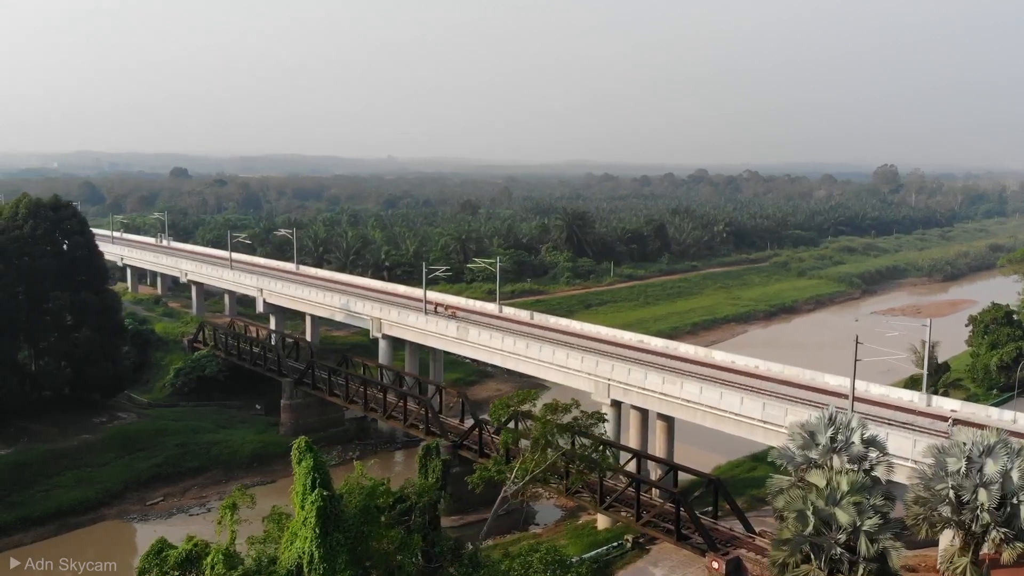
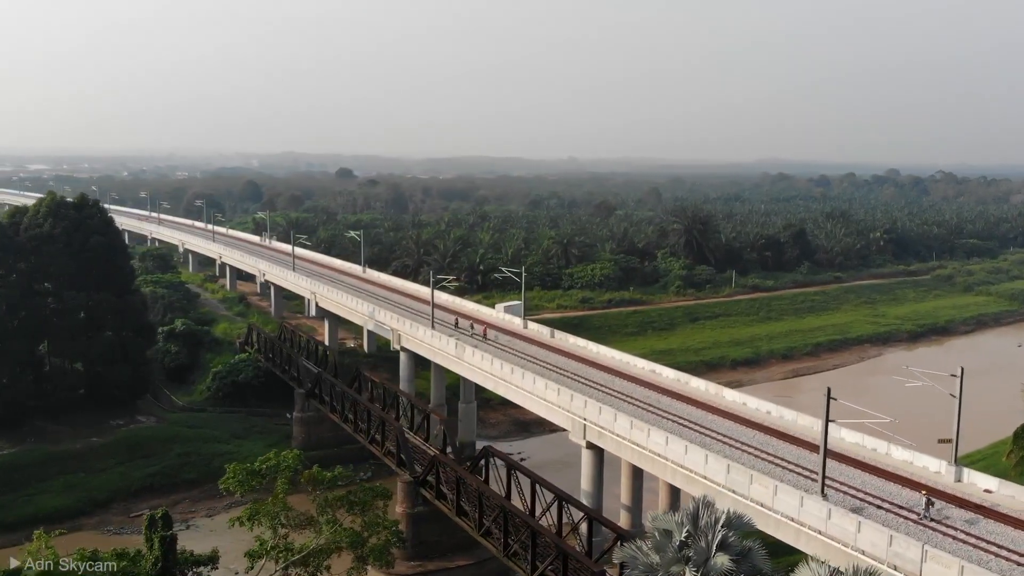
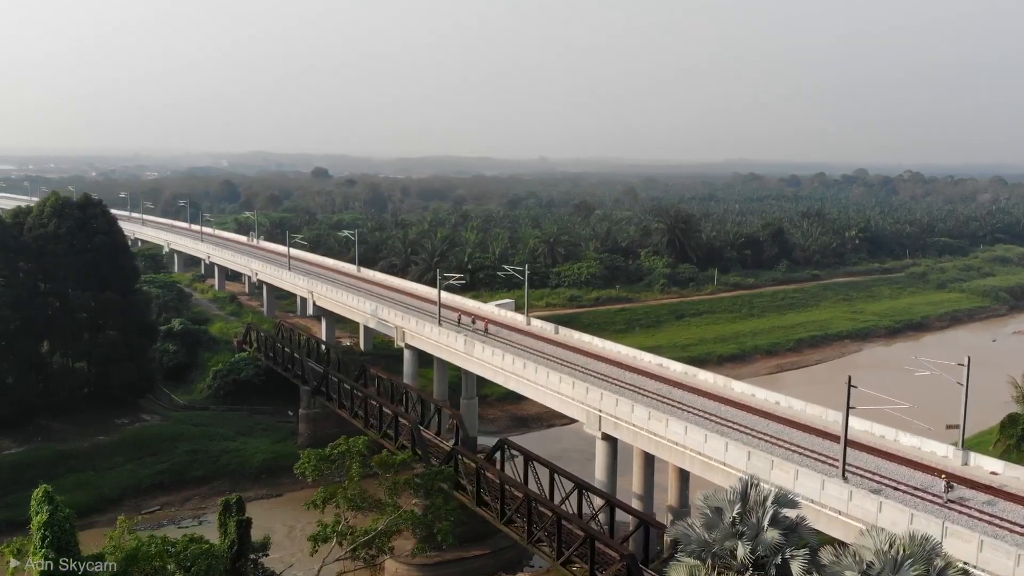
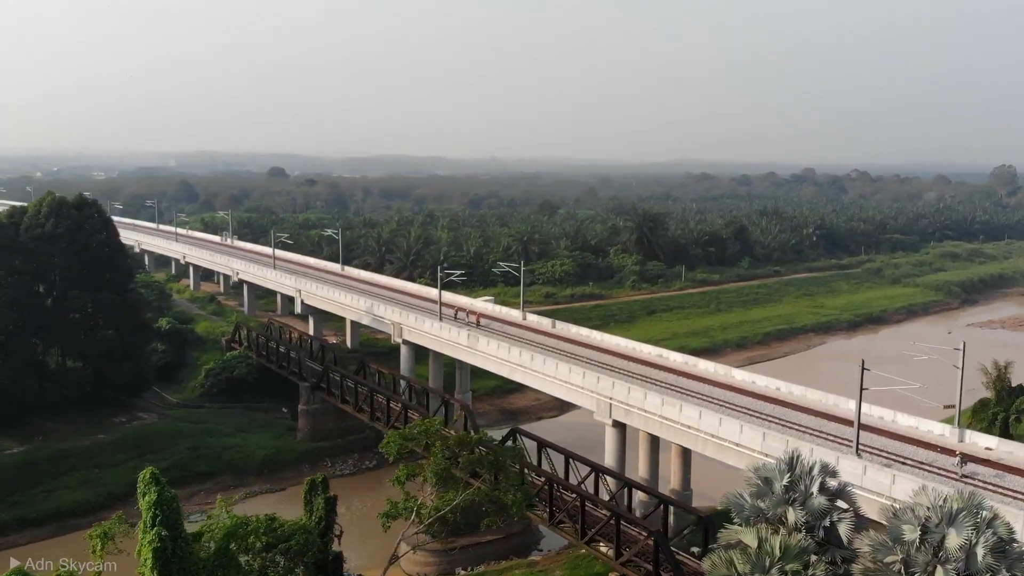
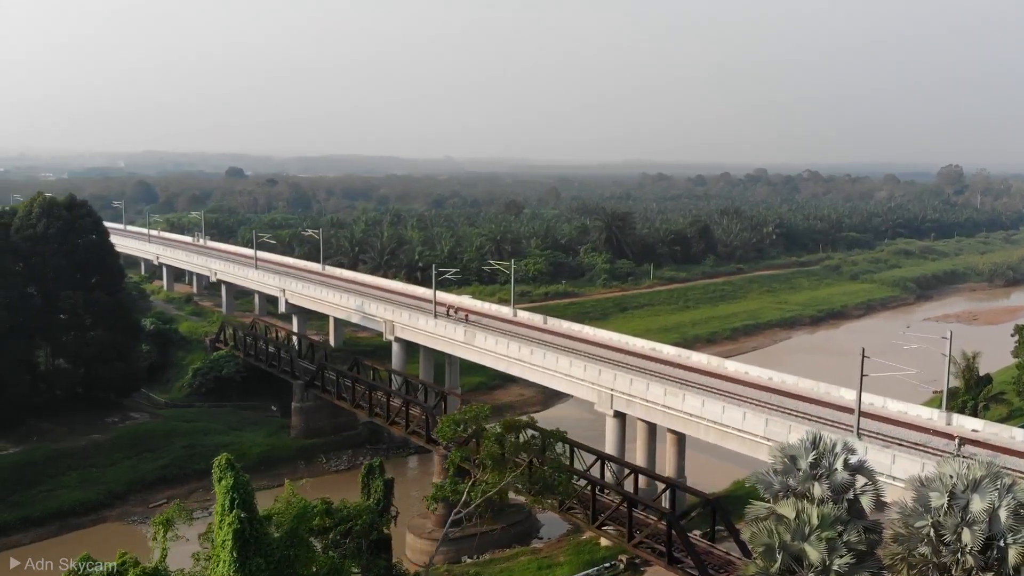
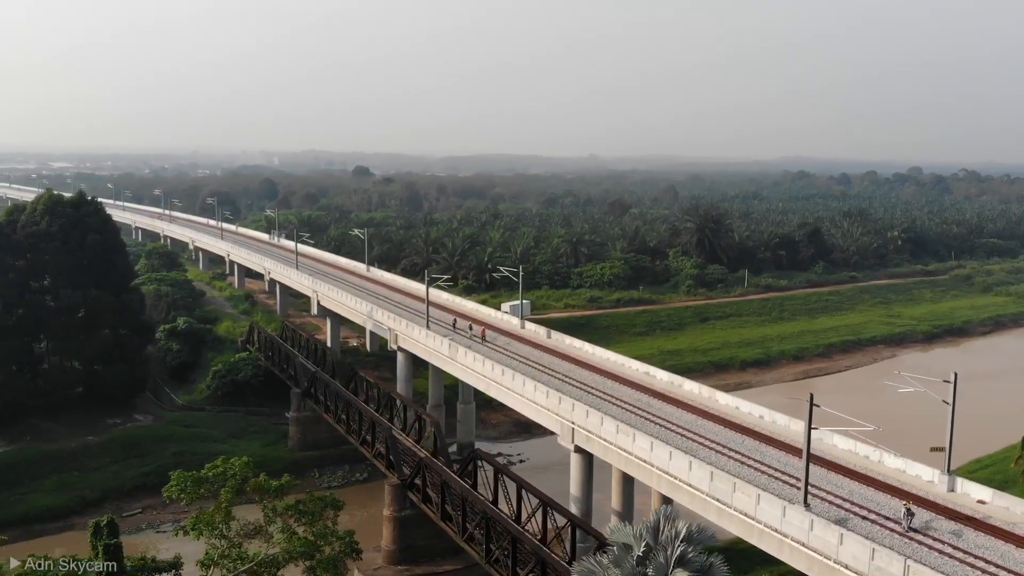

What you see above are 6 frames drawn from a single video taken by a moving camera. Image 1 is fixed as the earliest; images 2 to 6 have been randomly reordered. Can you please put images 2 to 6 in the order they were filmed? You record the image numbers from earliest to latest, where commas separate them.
5, 4, 3, 2, 6
